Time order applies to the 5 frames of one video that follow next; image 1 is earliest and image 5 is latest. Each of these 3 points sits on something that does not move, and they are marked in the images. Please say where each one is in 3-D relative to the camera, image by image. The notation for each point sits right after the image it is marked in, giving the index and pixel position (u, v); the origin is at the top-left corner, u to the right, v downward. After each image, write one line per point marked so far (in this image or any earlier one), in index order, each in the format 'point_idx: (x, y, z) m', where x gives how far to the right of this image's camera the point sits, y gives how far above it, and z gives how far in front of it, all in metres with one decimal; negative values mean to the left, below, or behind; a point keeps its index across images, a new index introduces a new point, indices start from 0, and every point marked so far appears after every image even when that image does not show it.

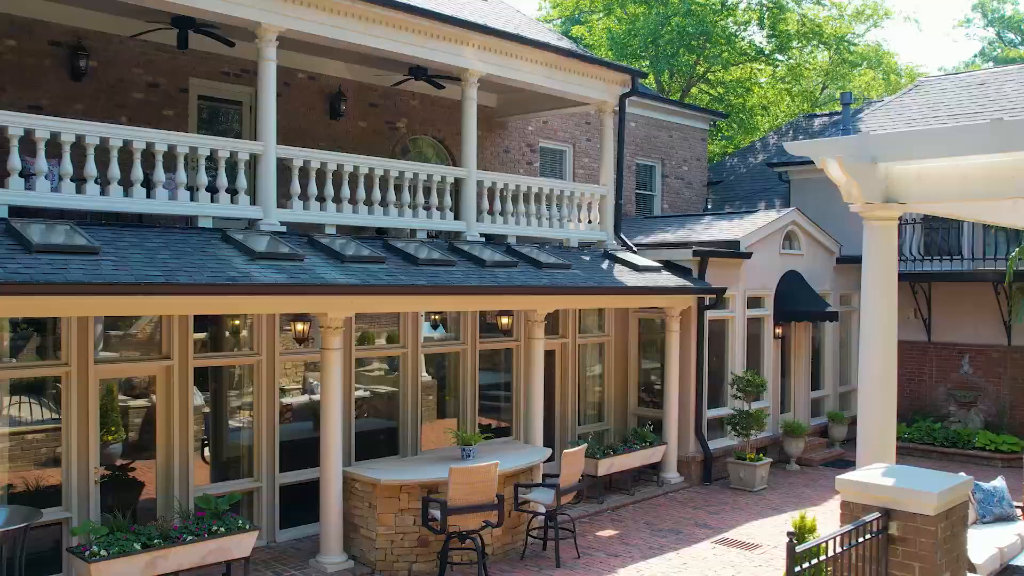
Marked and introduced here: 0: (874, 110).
0: (+6.4, +3.2, +17.2) m
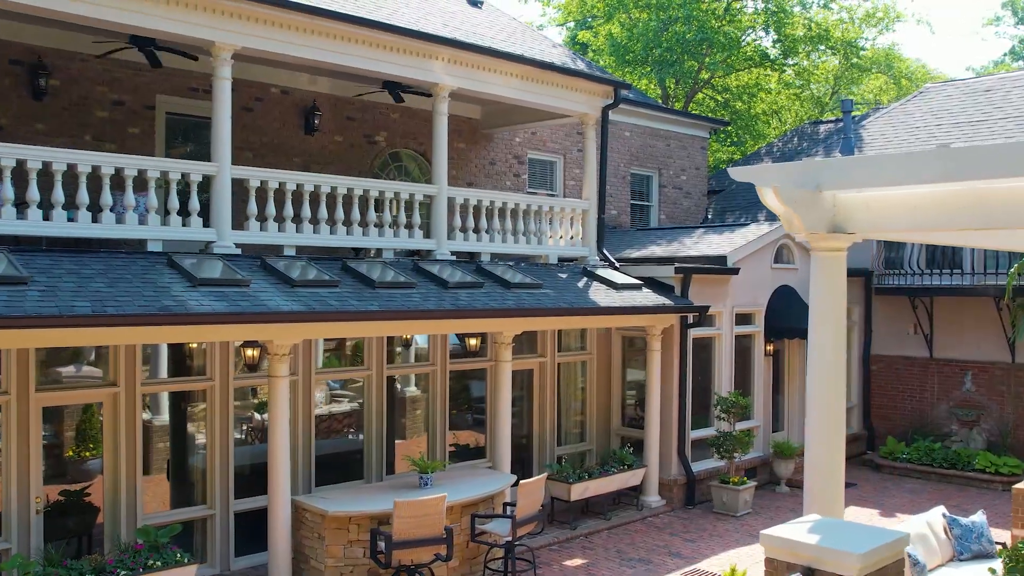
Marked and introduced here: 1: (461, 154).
0: (+6.3, +3.0, +16.8) m
1: (-0.7, +1.9, +13.8) m
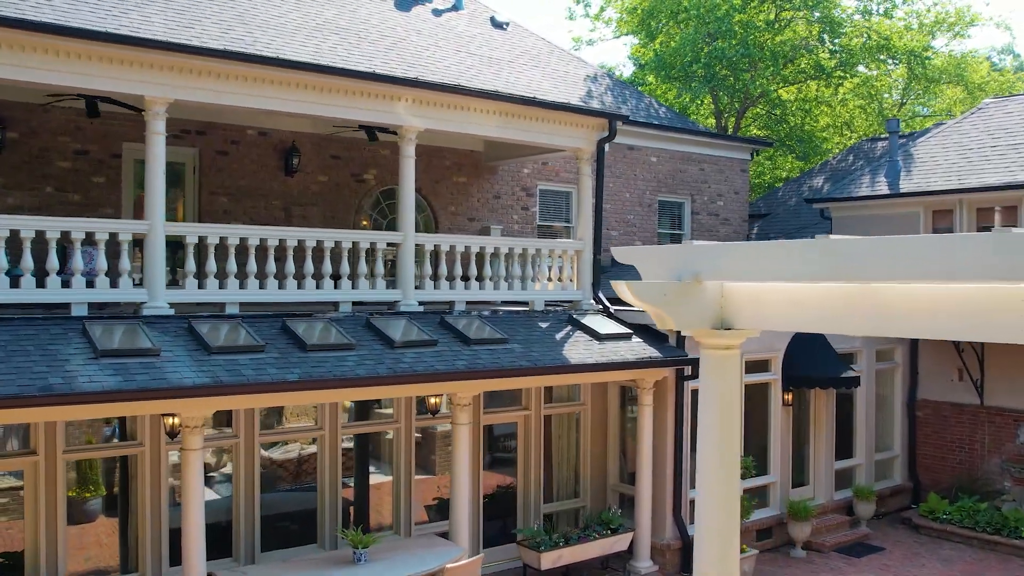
0: (+6.6, +2.4, +15.3) m
1: (-0.7, +1.4, +13.3) m
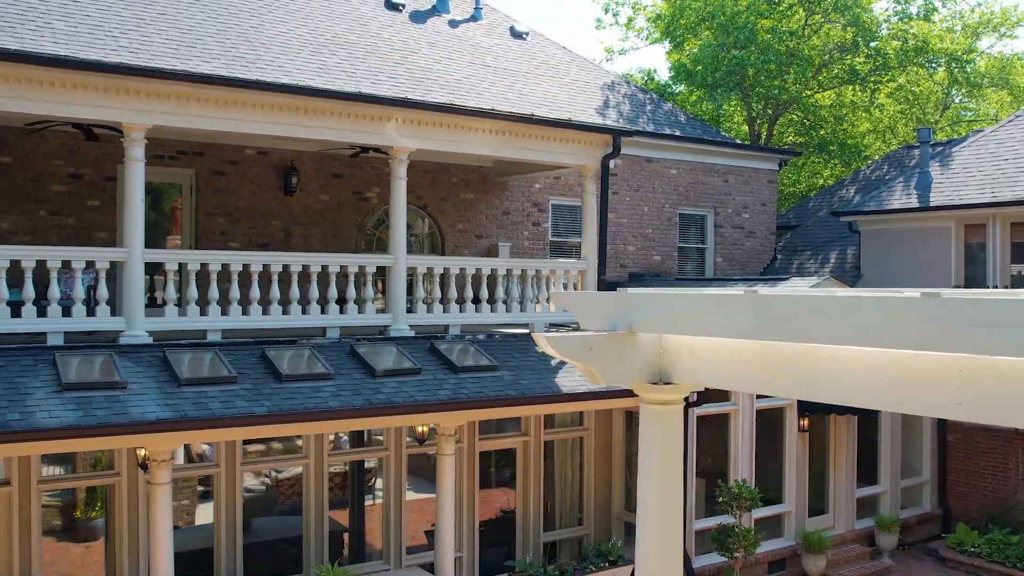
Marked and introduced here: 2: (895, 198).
0: (+6.8, +2.1, +14.6) m
1: (-0.6, +1.1, +13.0) m
2: (+5.7, +1.3, +14.4) m
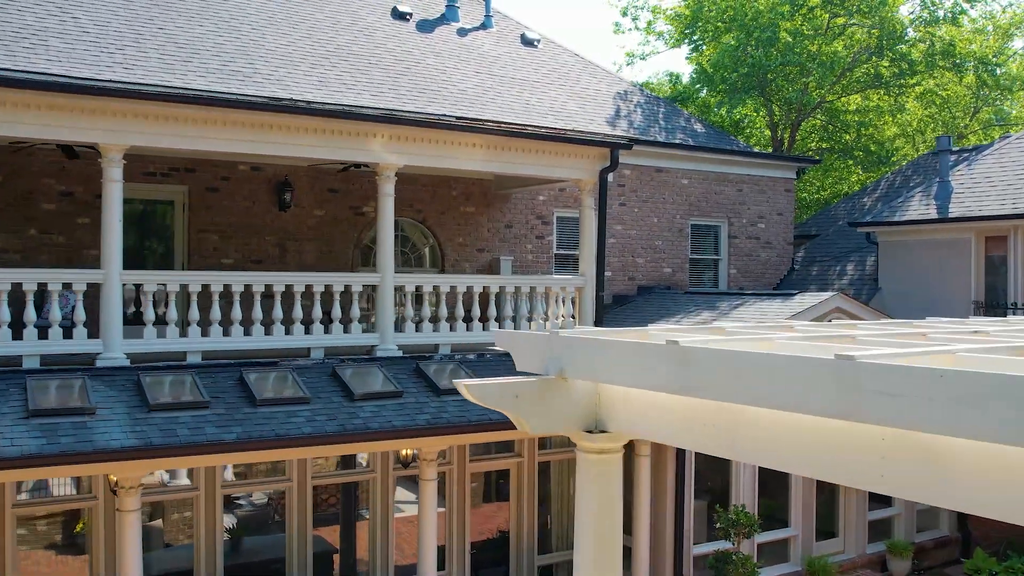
0: (+6.9, +1.9, +14.1) m
1: (-0.6, +0.9, +12.8) m
2: (+5.8, +1.1, +13.9) m
